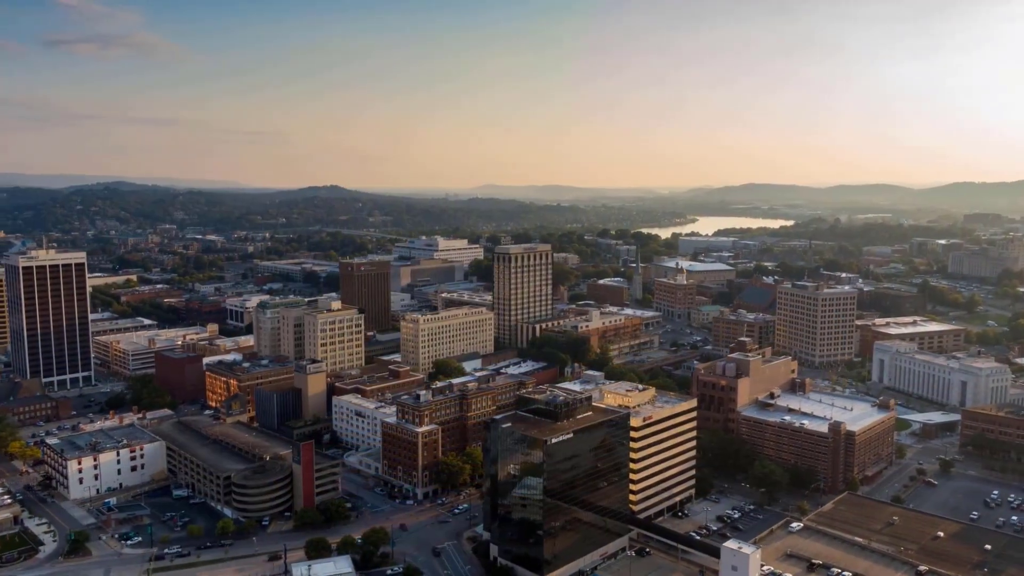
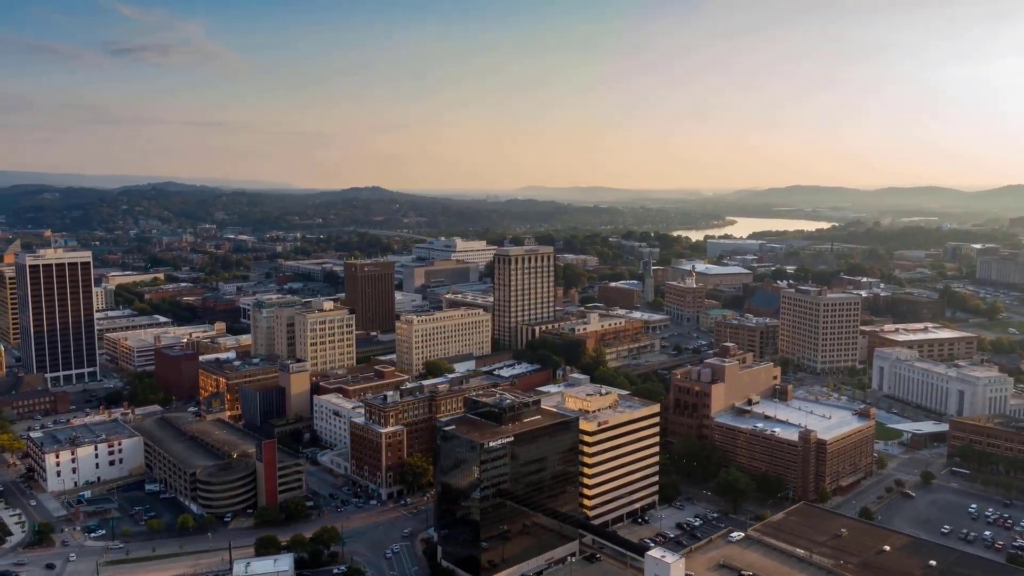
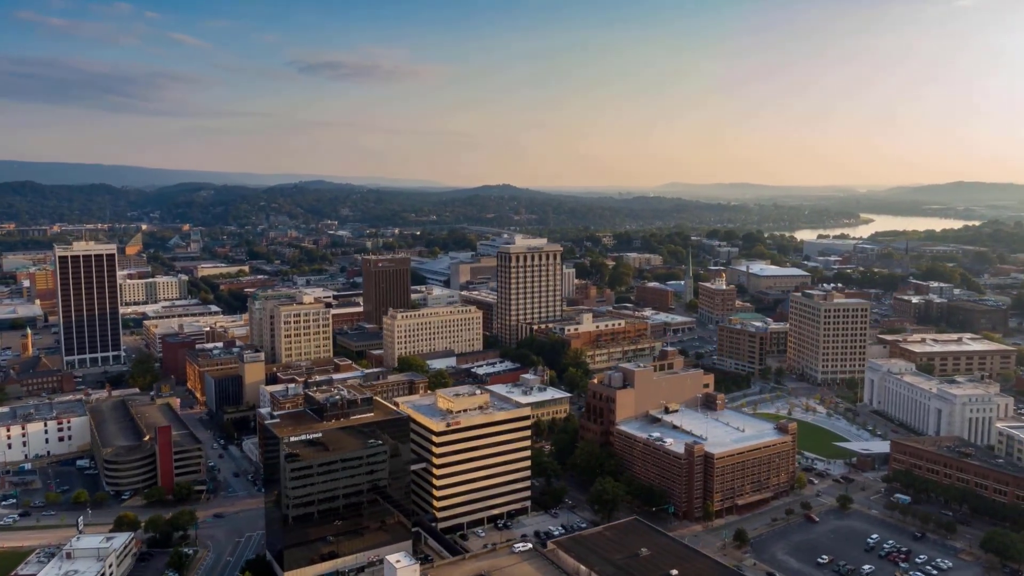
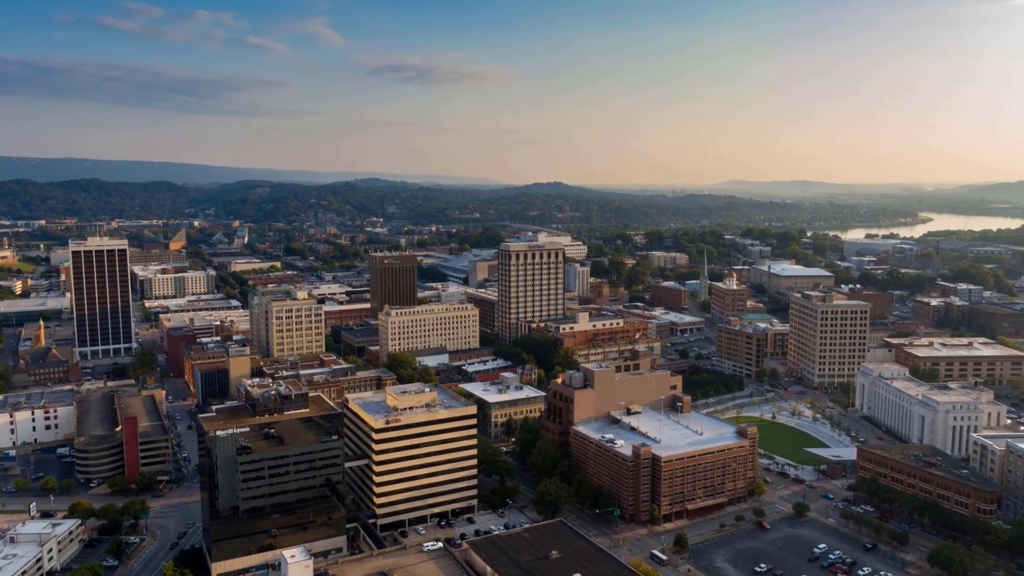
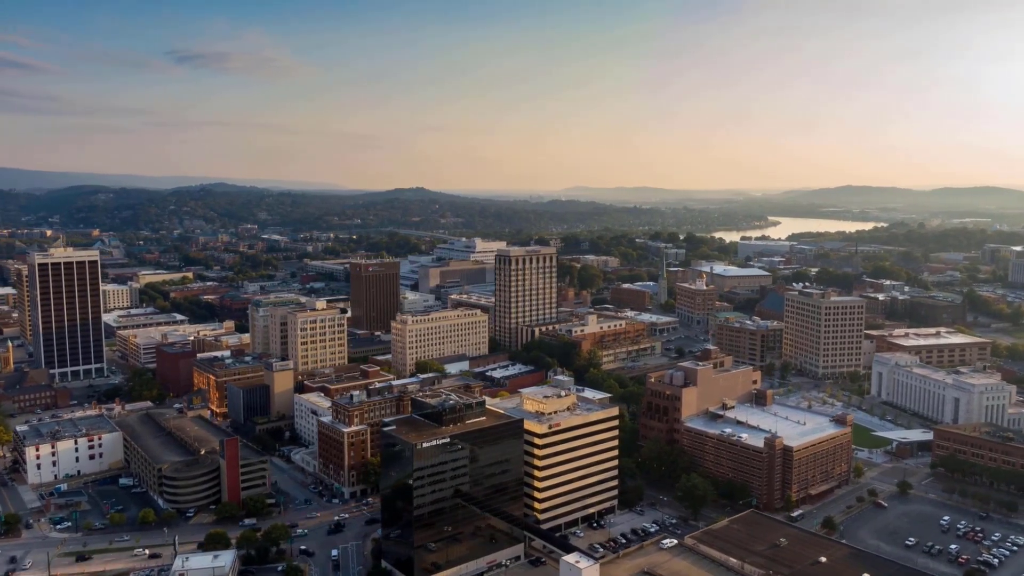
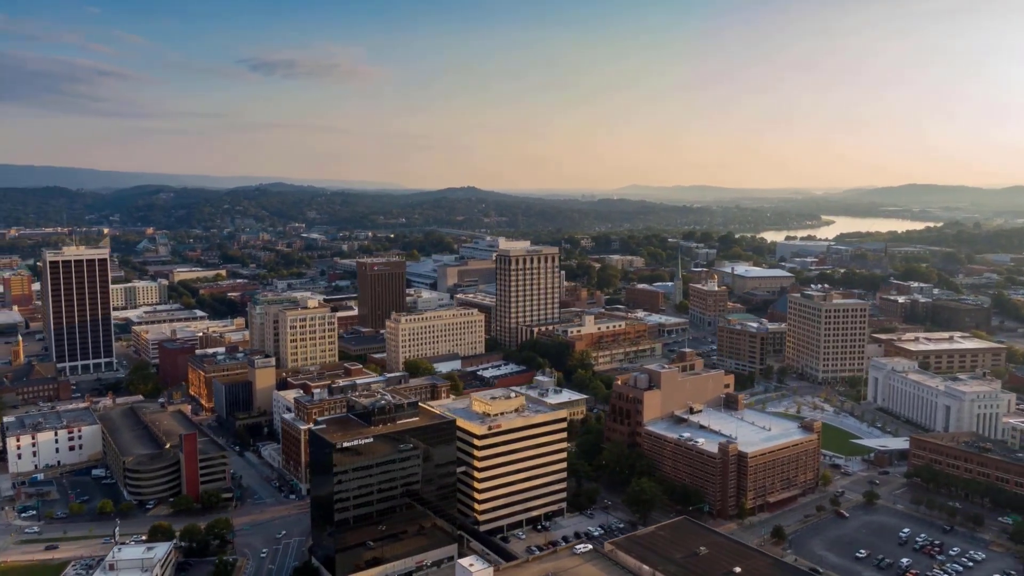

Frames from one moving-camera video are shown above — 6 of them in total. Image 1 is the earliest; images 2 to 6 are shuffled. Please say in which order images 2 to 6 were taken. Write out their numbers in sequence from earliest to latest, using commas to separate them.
2, 5, 6, 3, 4
